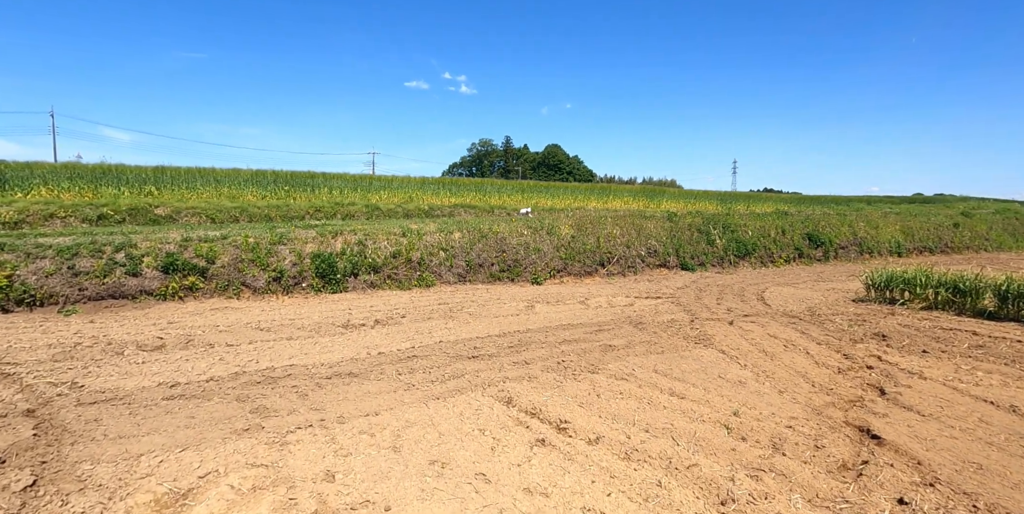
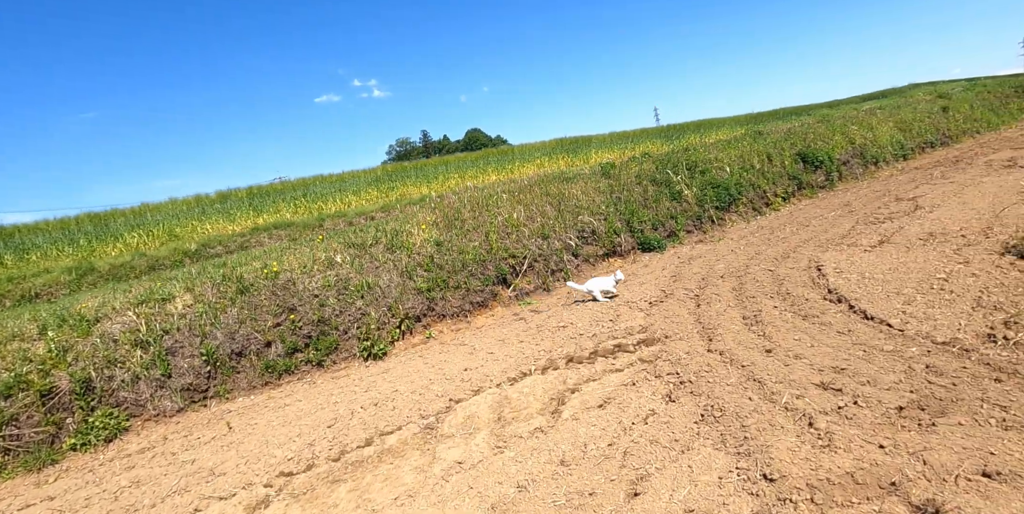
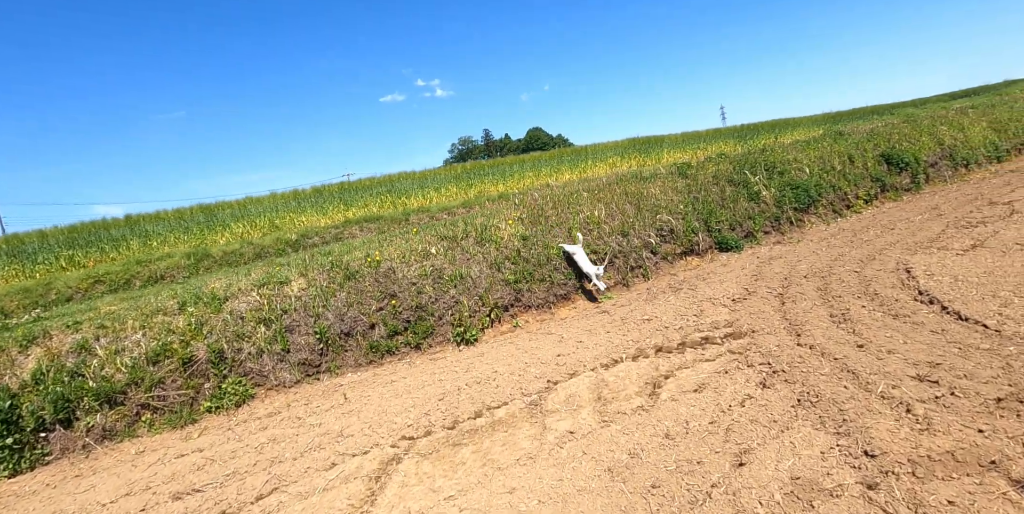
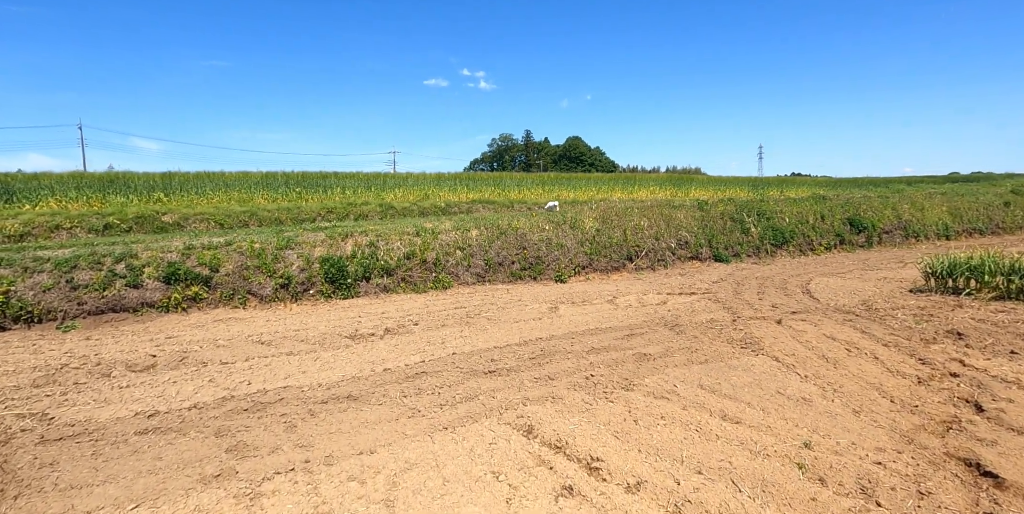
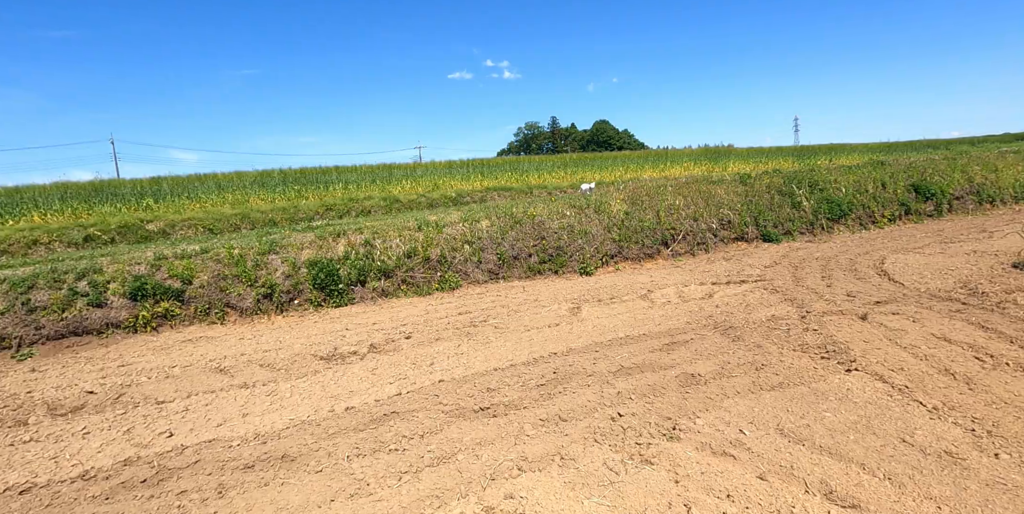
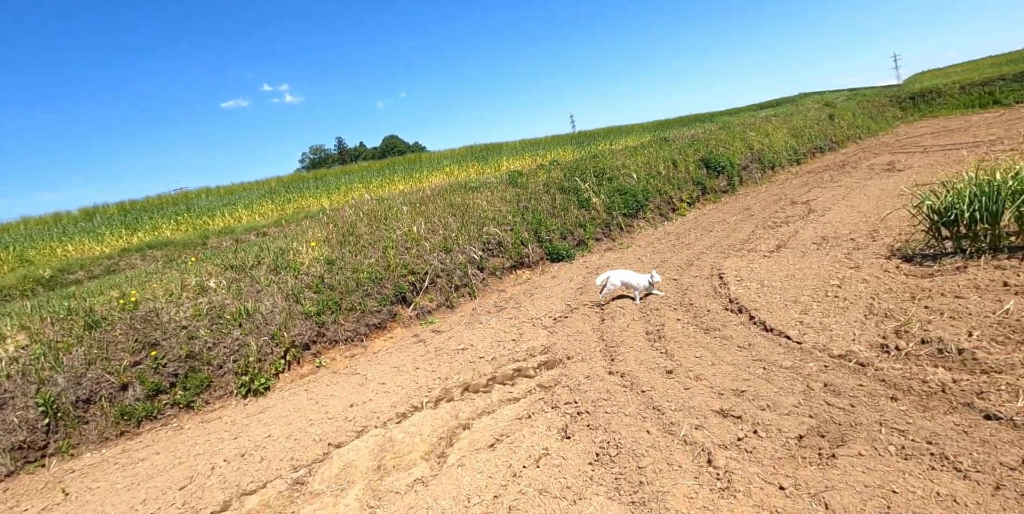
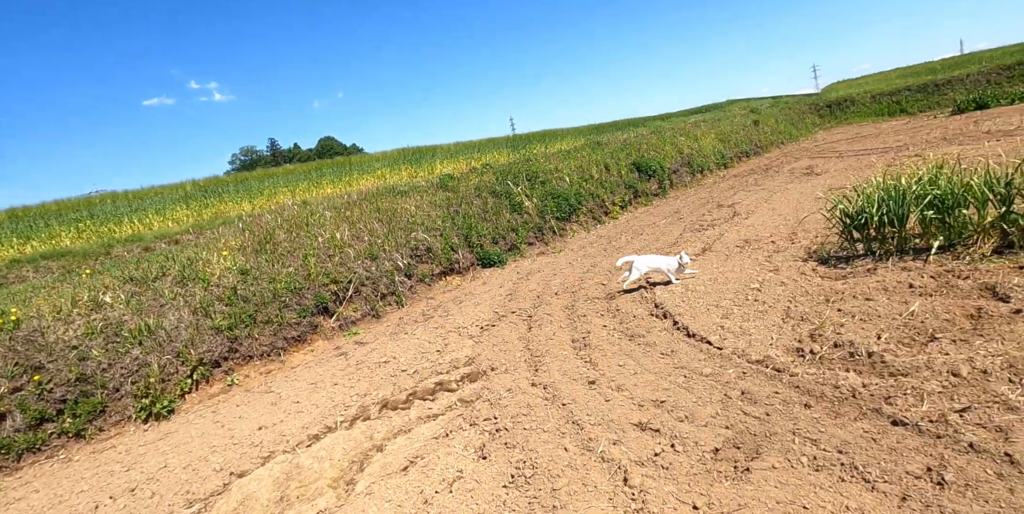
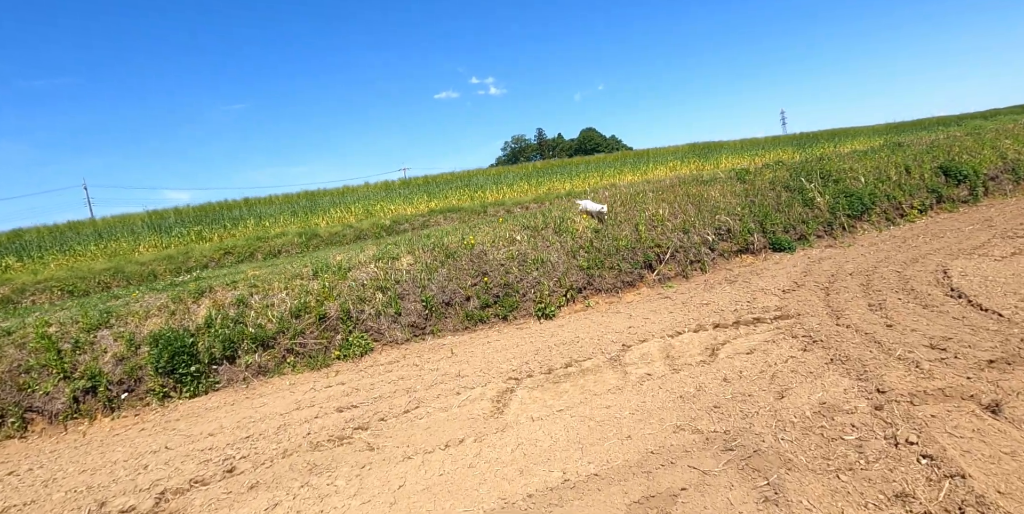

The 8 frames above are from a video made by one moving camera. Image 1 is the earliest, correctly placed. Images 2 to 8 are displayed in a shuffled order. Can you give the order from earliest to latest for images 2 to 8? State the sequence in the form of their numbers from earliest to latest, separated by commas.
4, 5, 8, 3, 2, 6, 7
